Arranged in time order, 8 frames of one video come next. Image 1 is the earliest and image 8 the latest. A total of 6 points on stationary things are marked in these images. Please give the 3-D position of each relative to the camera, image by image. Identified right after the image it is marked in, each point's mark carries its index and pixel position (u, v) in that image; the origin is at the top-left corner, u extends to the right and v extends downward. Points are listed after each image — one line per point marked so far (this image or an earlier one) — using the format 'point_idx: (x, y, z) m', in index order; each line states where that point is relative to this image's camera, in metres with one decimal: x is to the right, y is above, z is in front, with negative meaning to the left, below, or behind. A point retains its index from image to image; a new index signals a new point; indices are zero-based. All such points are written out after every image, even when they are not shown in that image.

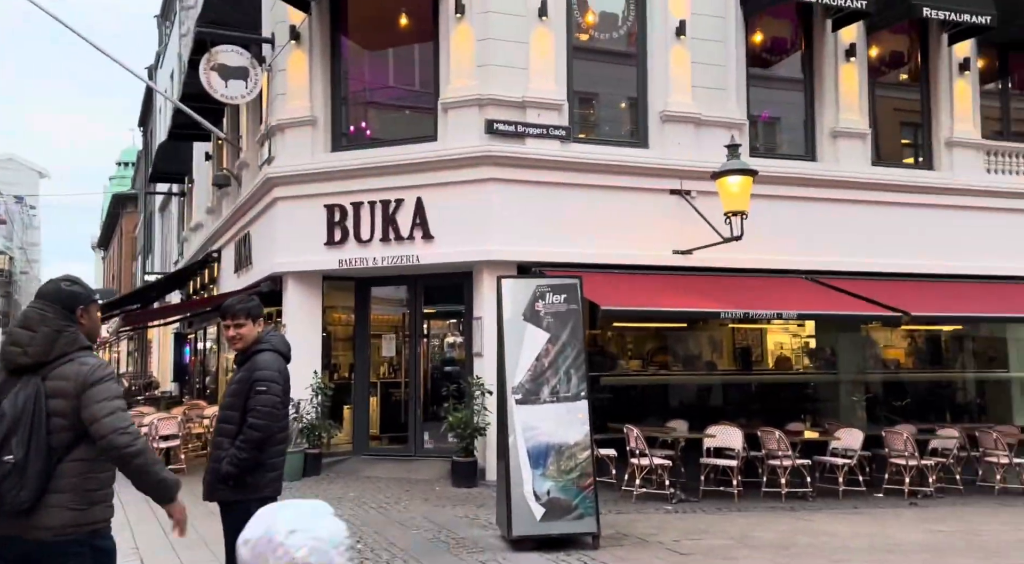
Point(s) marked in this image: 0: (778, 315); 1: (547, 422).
0: (+3.3, -0.4, +11.0) m
1: (+0.3, -1.2, +7.6) m
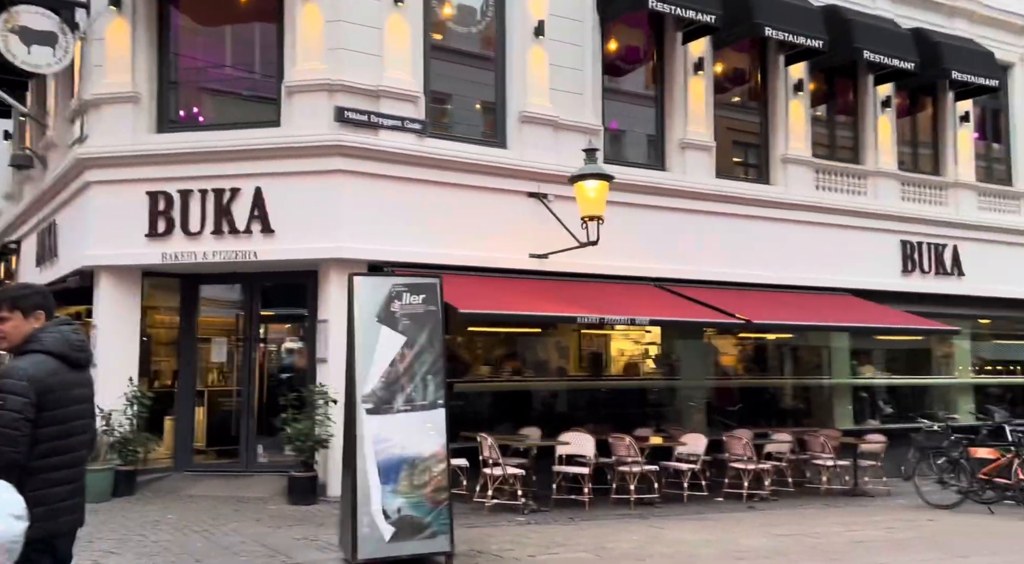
0: (+1.5, -0.4, +11.1) m
1: (-0.9, -1.2, +7.1) m
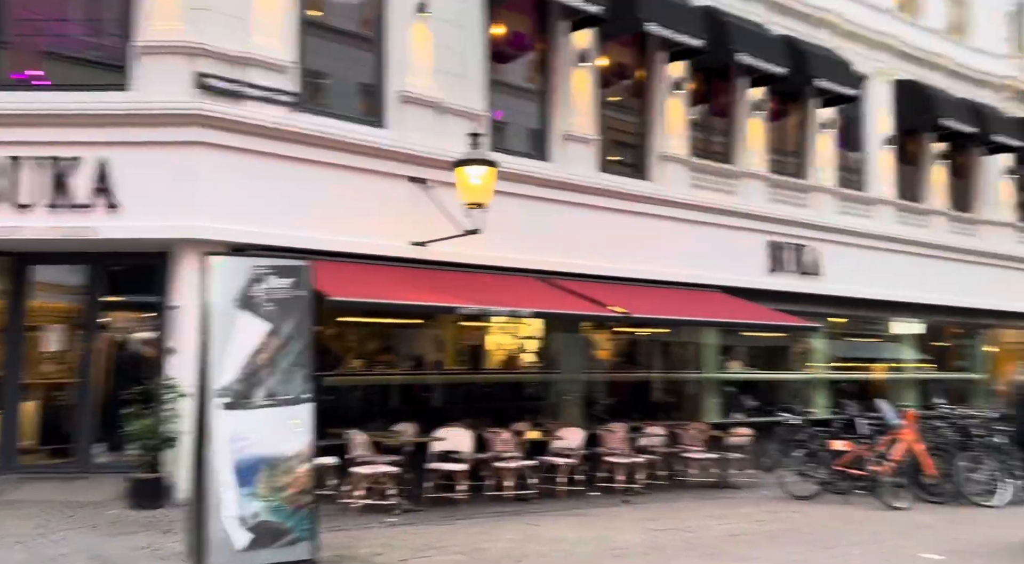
0: (0.0, -0.3, +10.8) m
1: (-1.8, -1.1, +6.6) m
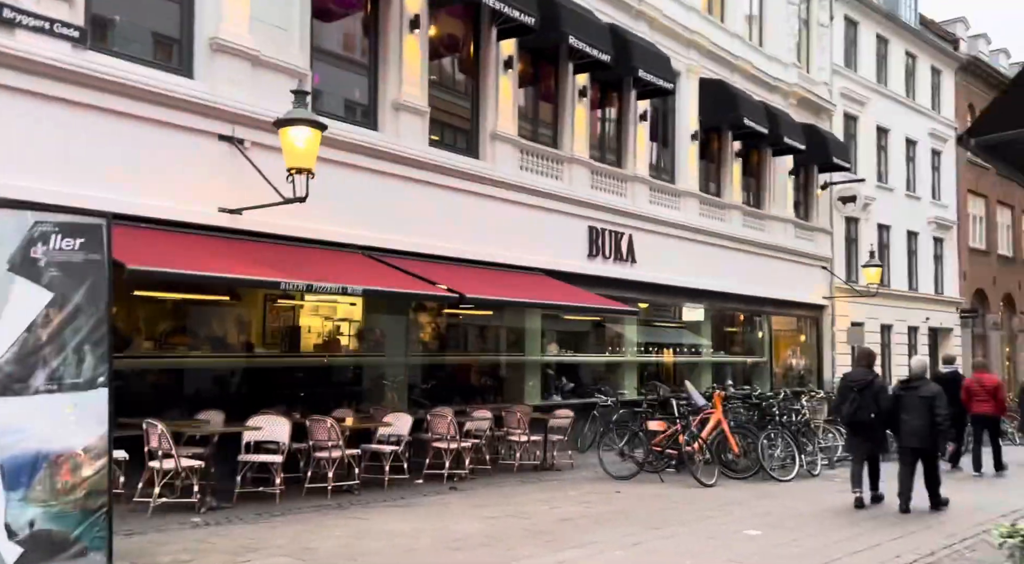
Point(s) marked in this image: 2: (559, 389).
0: (-1.9, -0.1, +10.2) m
1: (-2.9, -0.9, +5.7) m
2: (+0.8, -2.0, +17.2) m
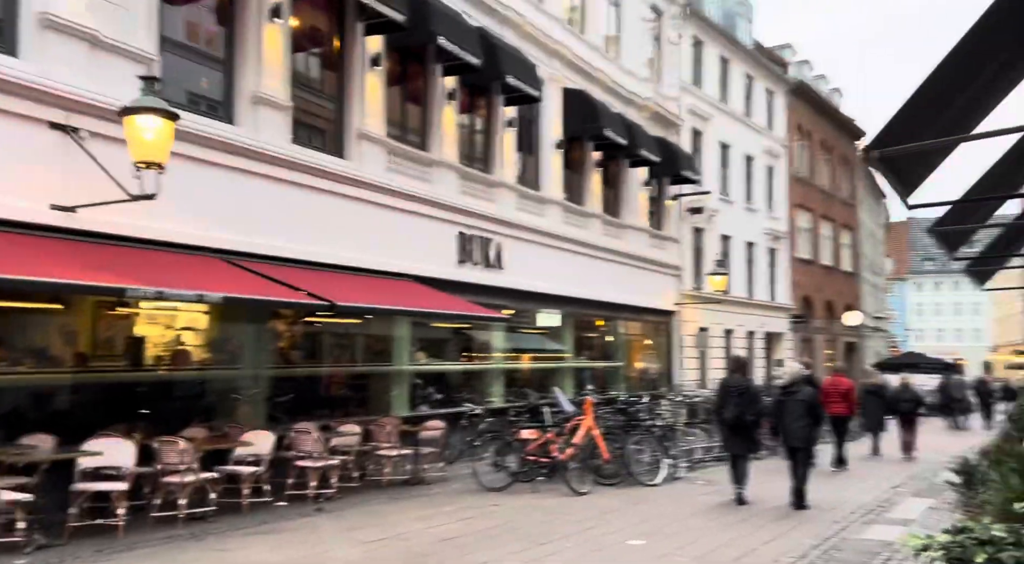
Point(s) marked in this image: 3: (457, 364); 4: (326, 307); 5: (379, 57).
0: (-3.2, -0.2, +9.4) m
1: (-3.5, -0.9, +4.8) m
2: (-1.5, -2.1, +16.7) m
3: (-1.0, -1.5, +17.8) m
4: (-2.2, -0.3, +11.0) m
5: (-2.1, +3.5, +14.5) m
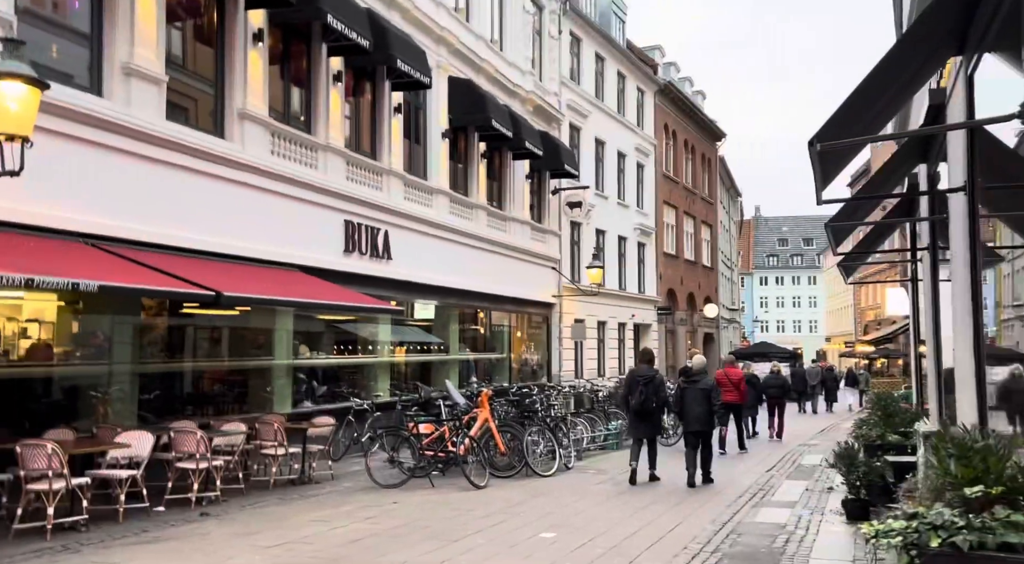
0: (-4.1, 0.0, +8.5) m
1: (-3.8, -0.8, +3.9) m
2: (-3.4, -1.9, +16.0) m
3: (-3.0, -1.4, +17.1) m
4: (-3.4, -0.2, +10.2) m
5: (-3.7, +3.6, +13.7) m
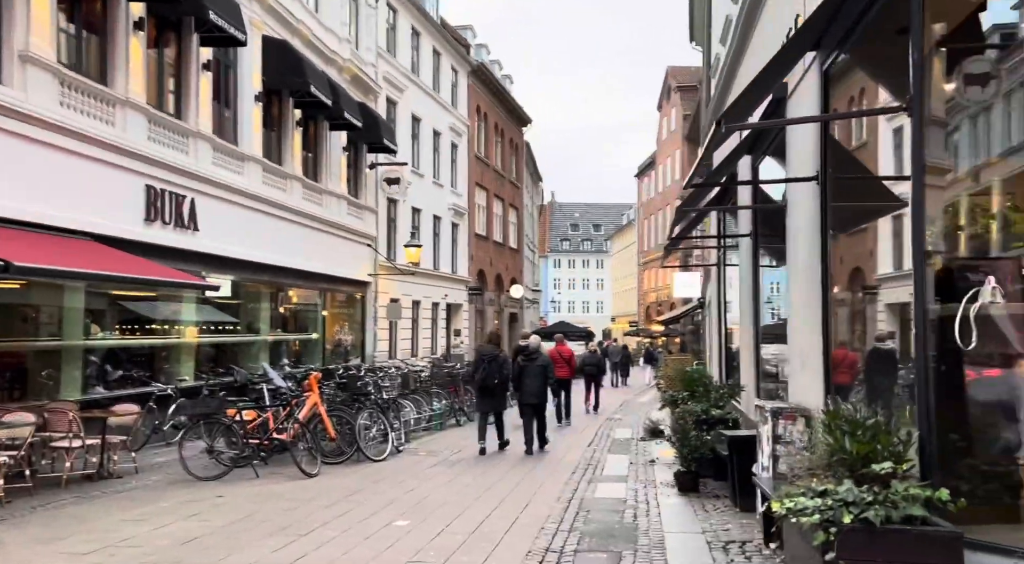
0: (-5.3, +0.2, +6.9) m
1: (-4.1, -0.6, +2.5) m
2: (-6.2, -1.5, +14.4) m
3: (-6.0, -0.9, +15.6) m
4: (-4.9, +0.1, +8.7) m
5: (-6.0, +4.0, +11.9) m
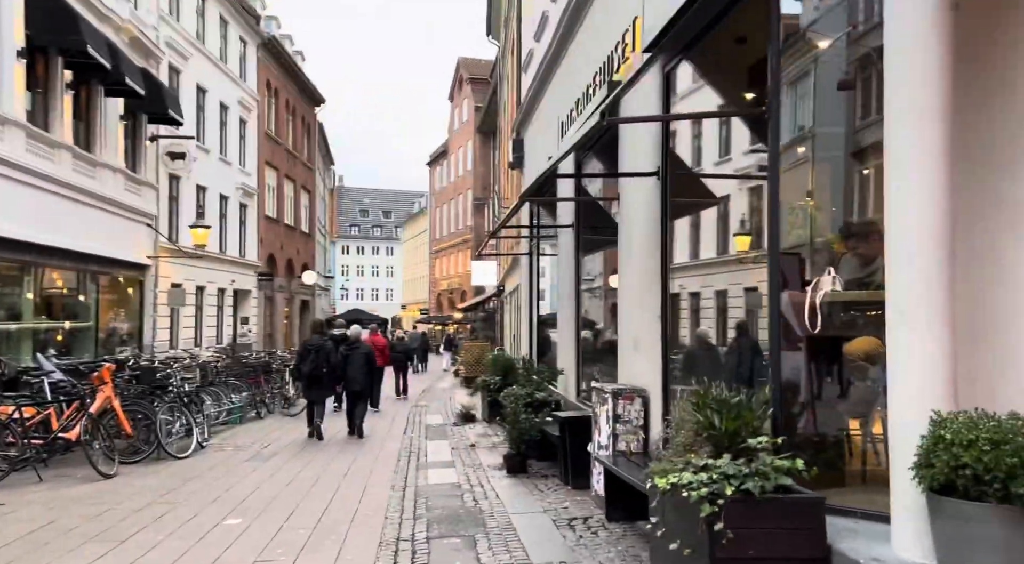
0: (-6.2, +0.4, +5.1) m
1: (-4.0, -0.4, +1.1) m
2: (-8.8, -1.2, +12.2) m
3: (-8.9, -0.6, +13.4) m
4: (-6.2, +0.4, +6.9) m
5: (-8.0, +4.2, +9.8) m
